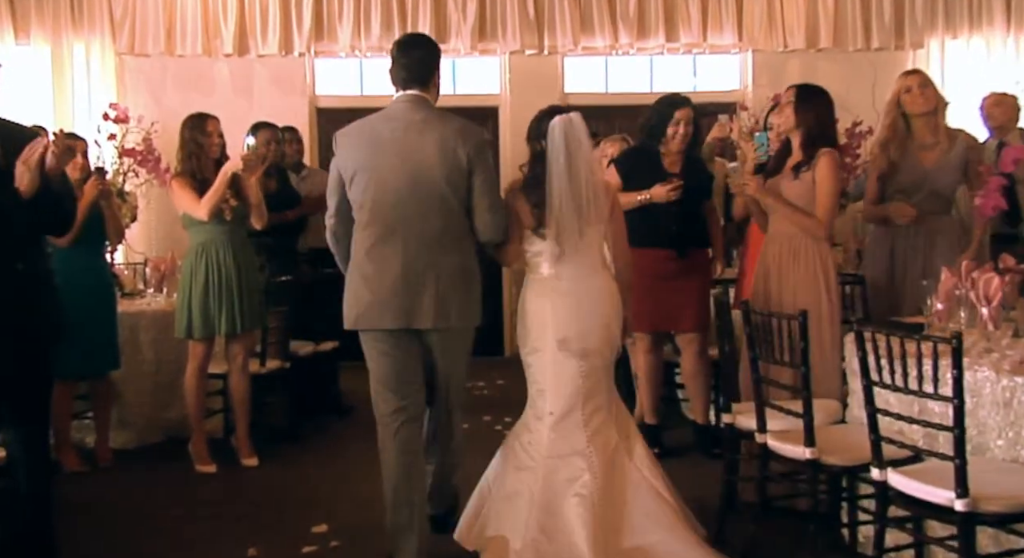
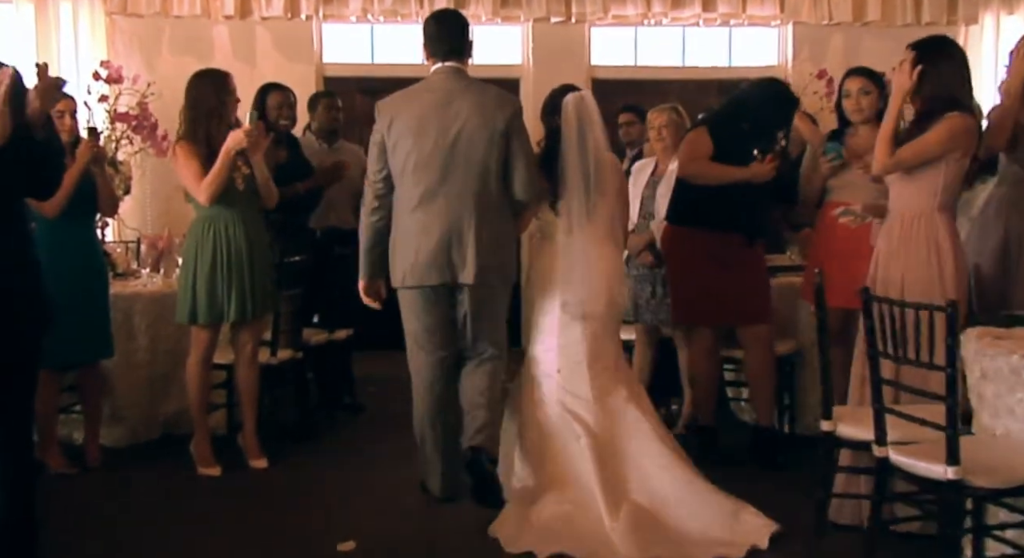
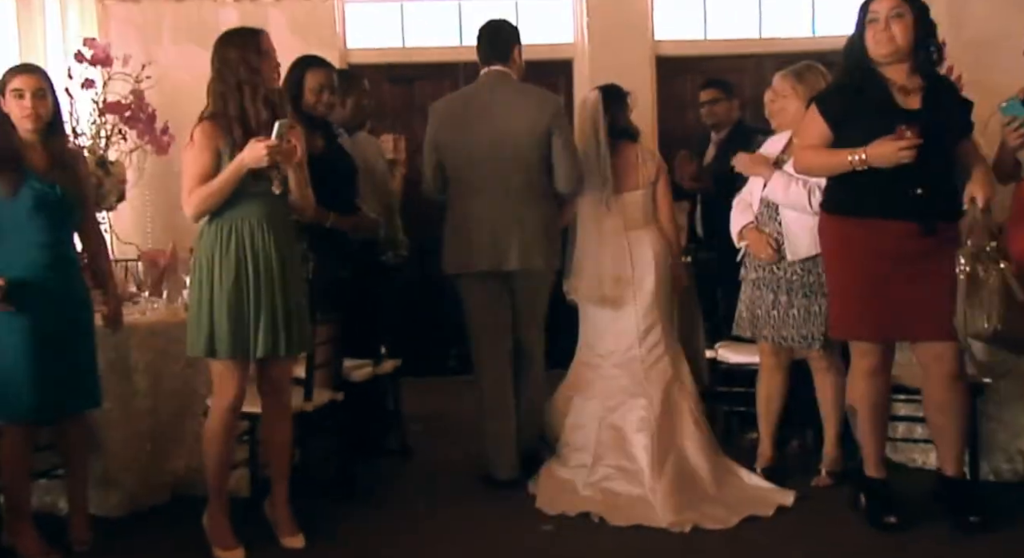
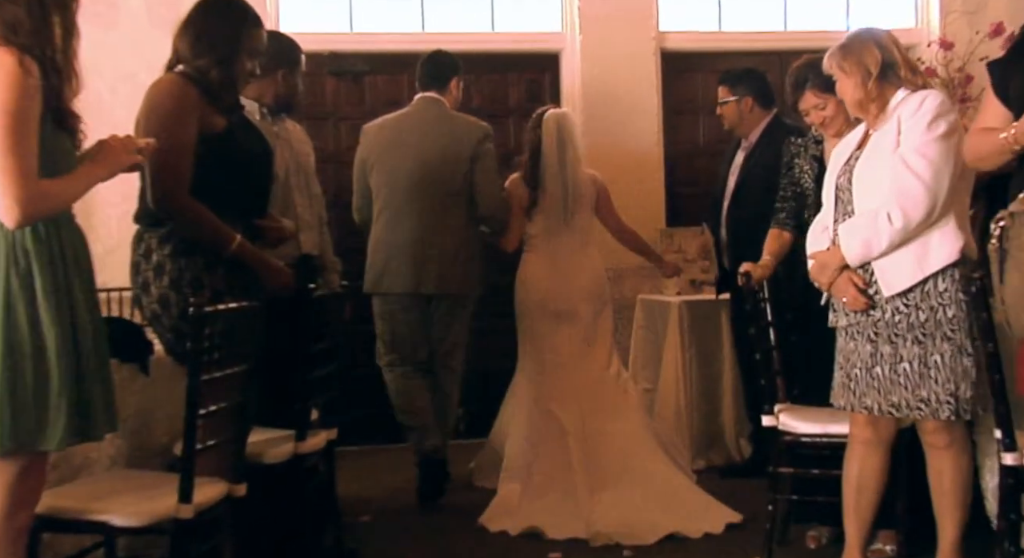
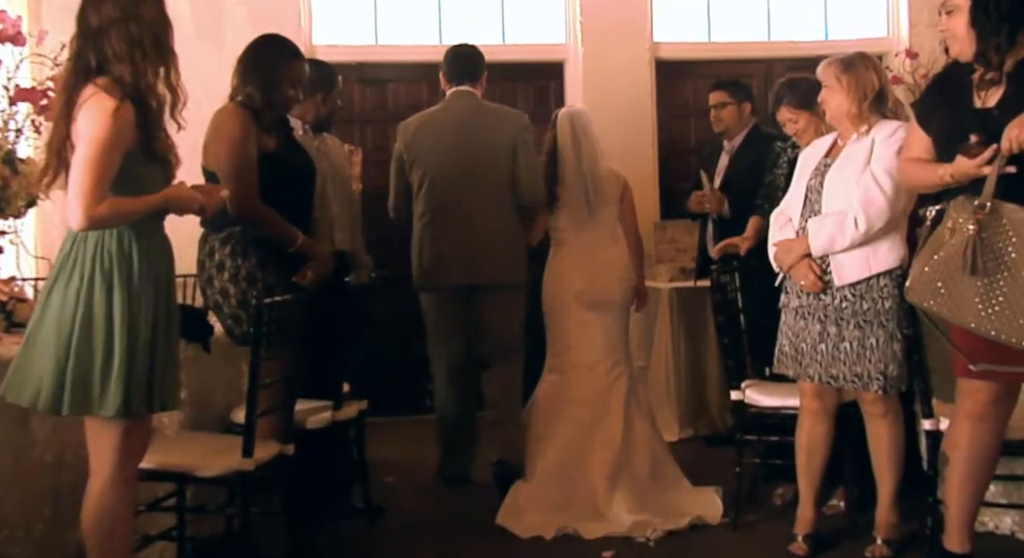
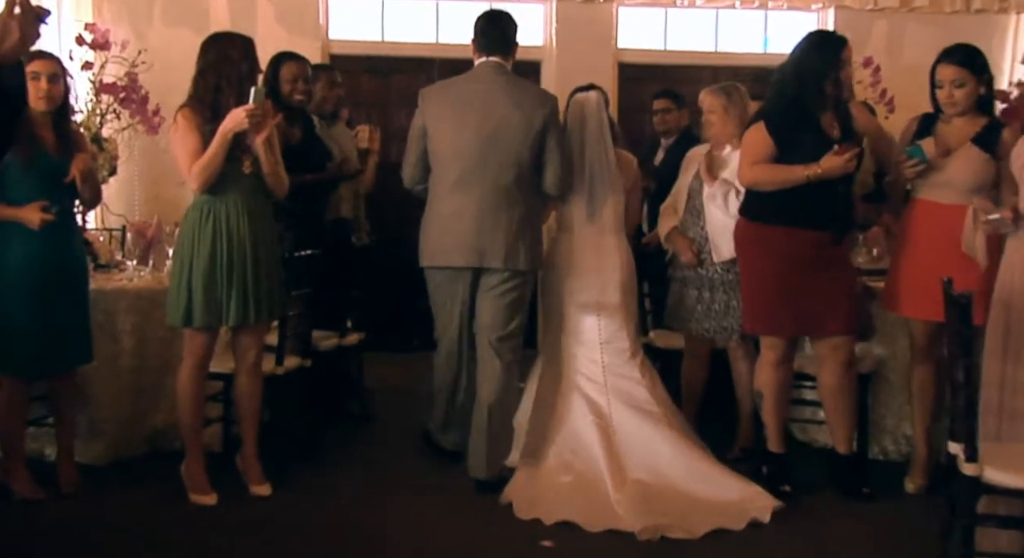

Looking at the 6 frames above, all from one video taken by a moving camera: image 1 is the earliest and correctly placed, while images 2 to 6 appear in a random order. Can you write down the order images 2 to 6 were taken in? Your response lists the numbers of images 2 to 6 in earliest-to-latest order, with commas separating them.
2, 6, 3, 5, 4
